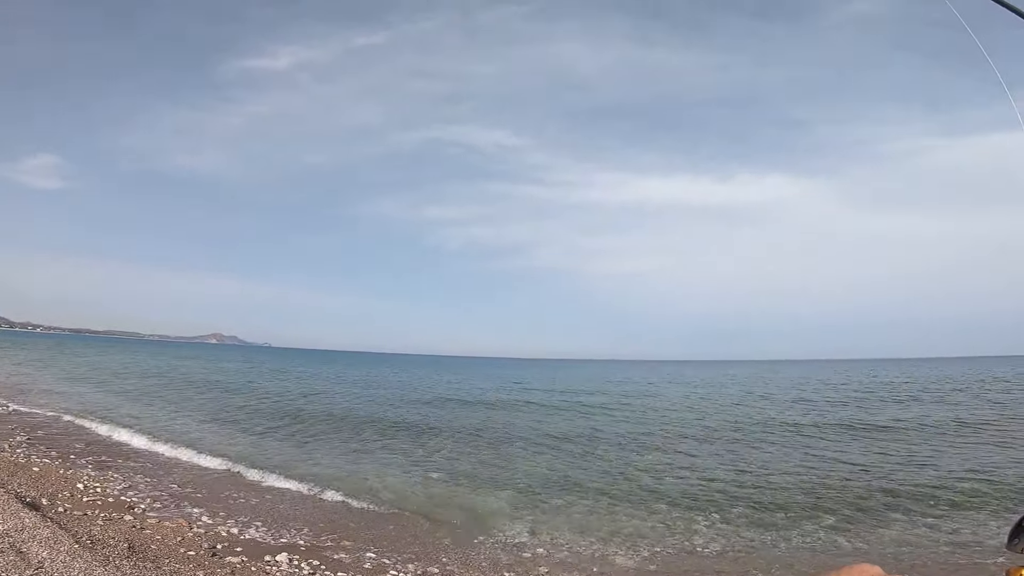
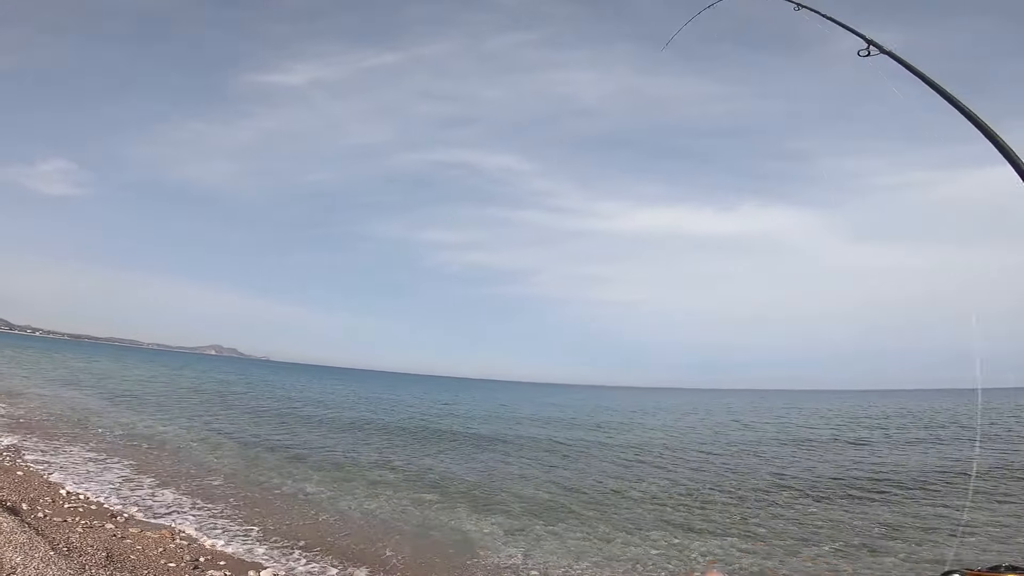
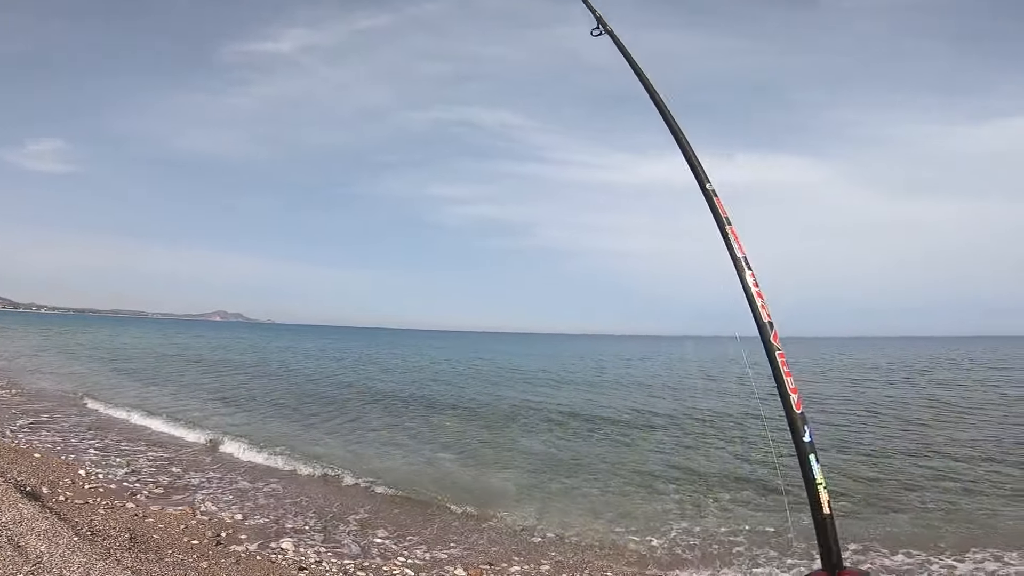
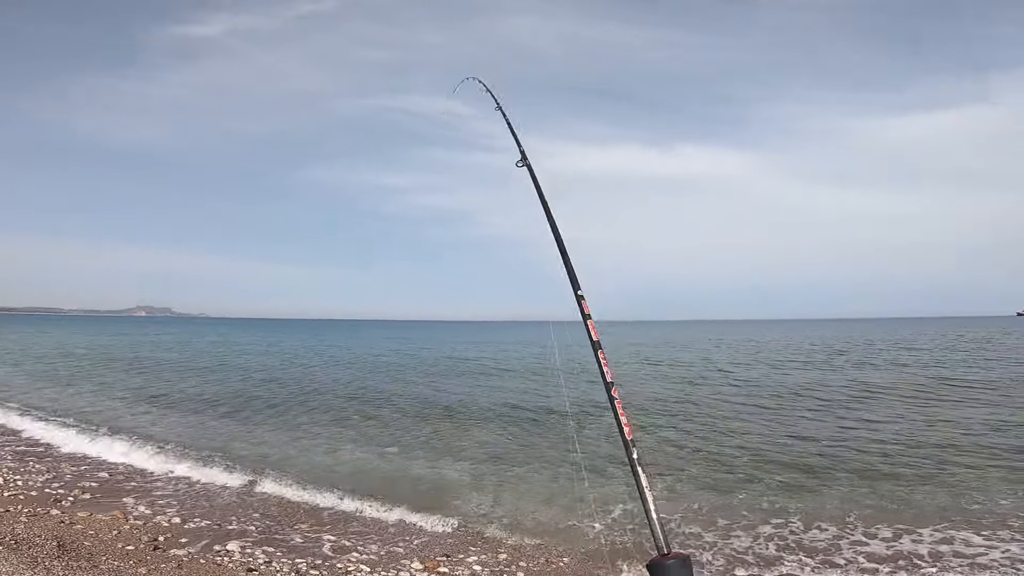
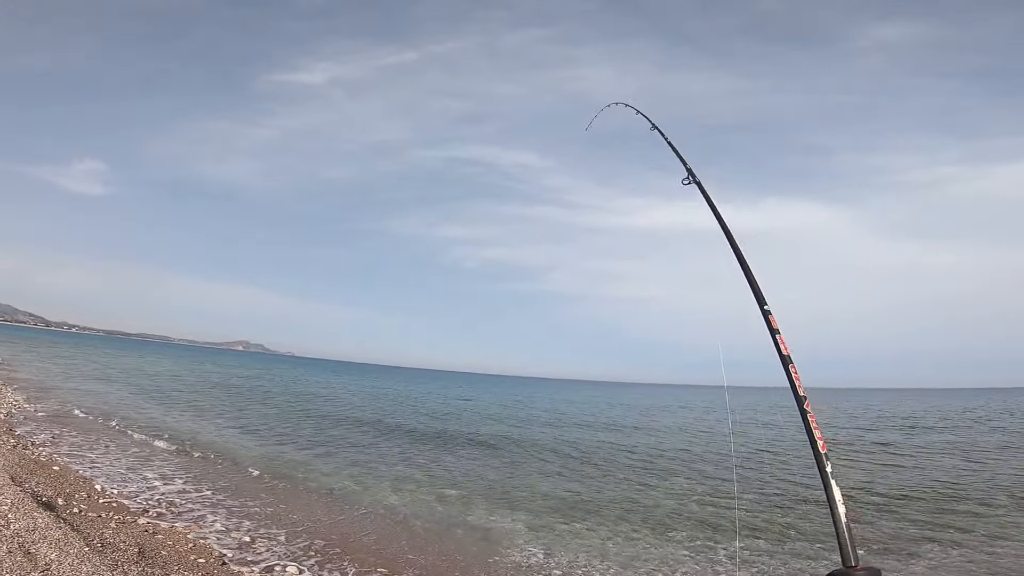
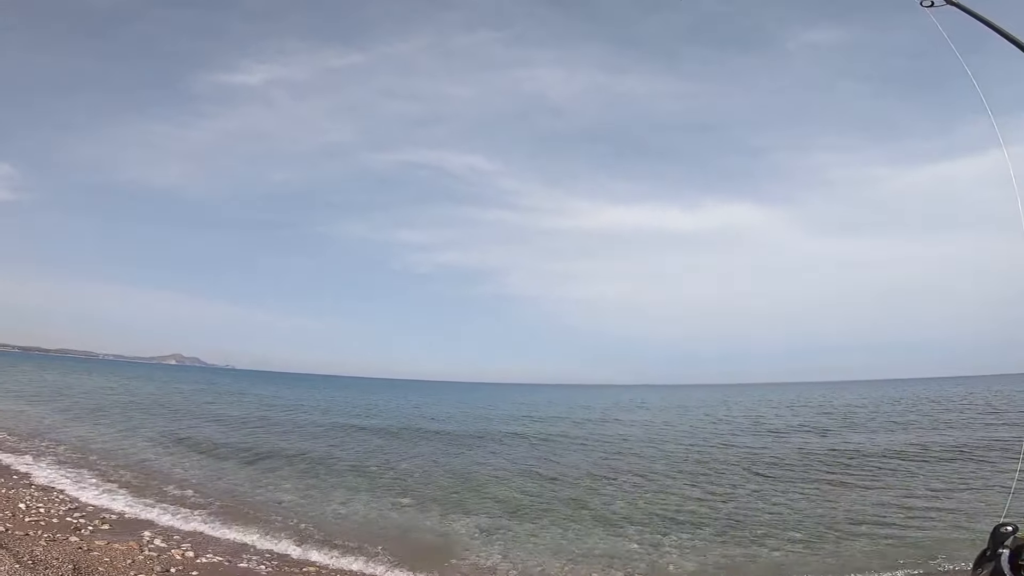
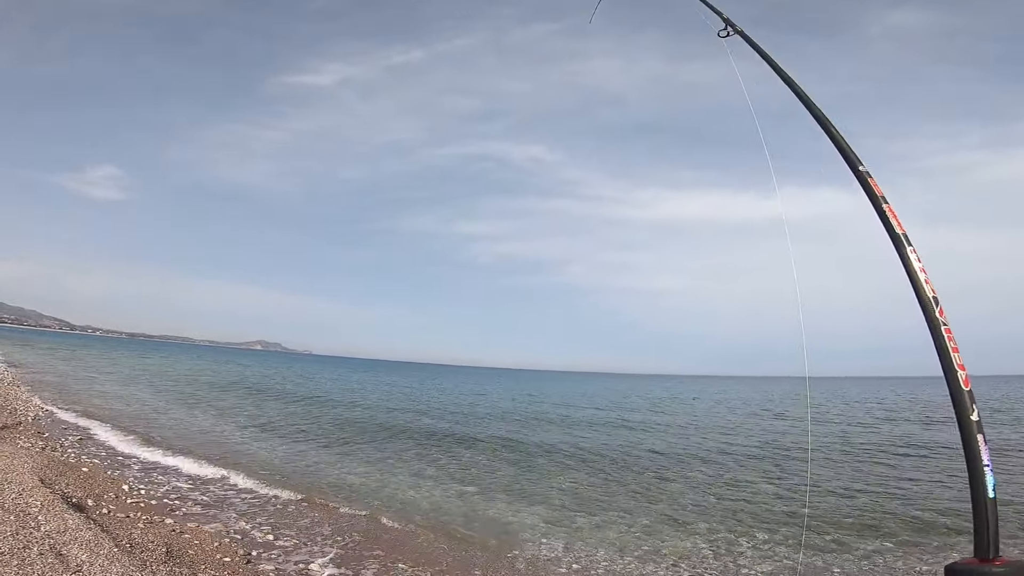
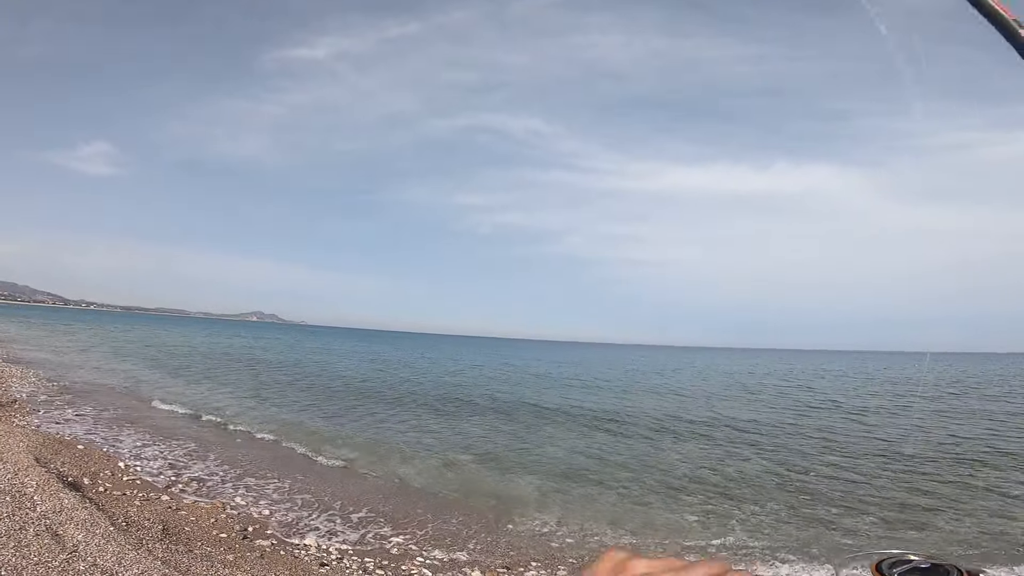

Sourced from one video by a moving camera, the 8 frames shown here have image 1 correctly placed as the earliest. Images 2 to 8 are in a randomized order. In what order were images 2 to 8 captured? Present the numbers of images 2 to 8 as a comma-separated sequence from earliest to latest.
6, 2, 5, 7, 8, 3, 4
